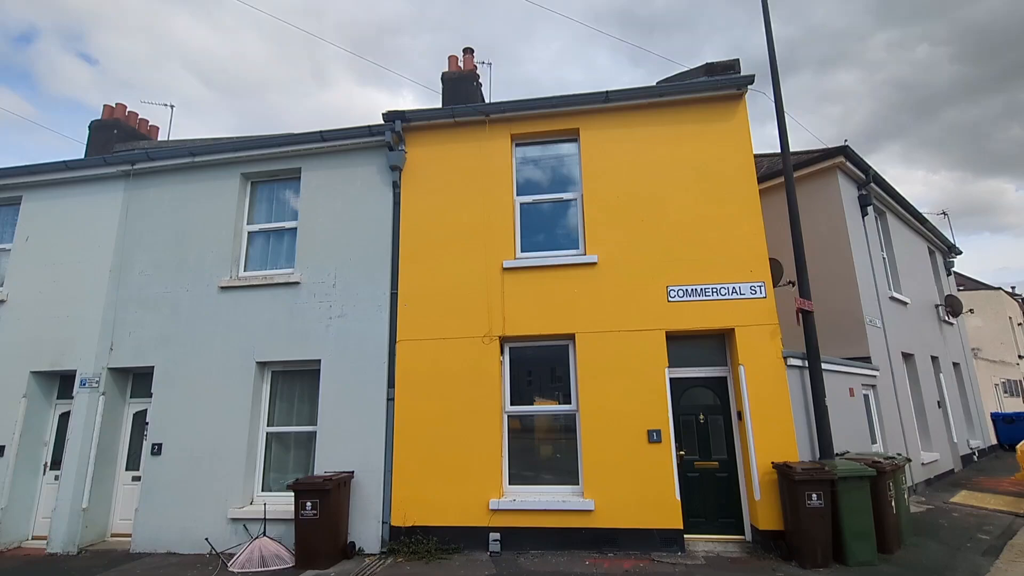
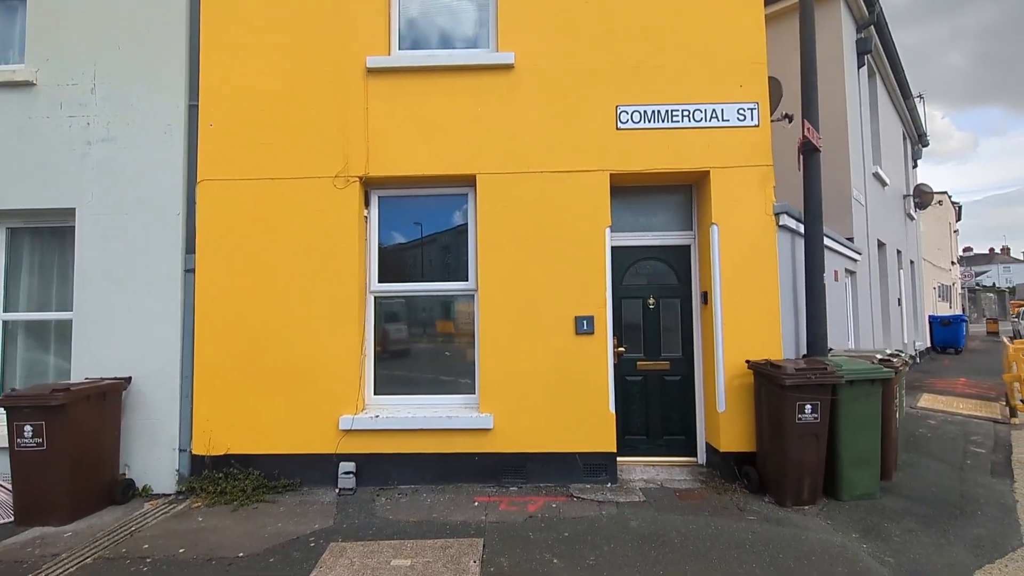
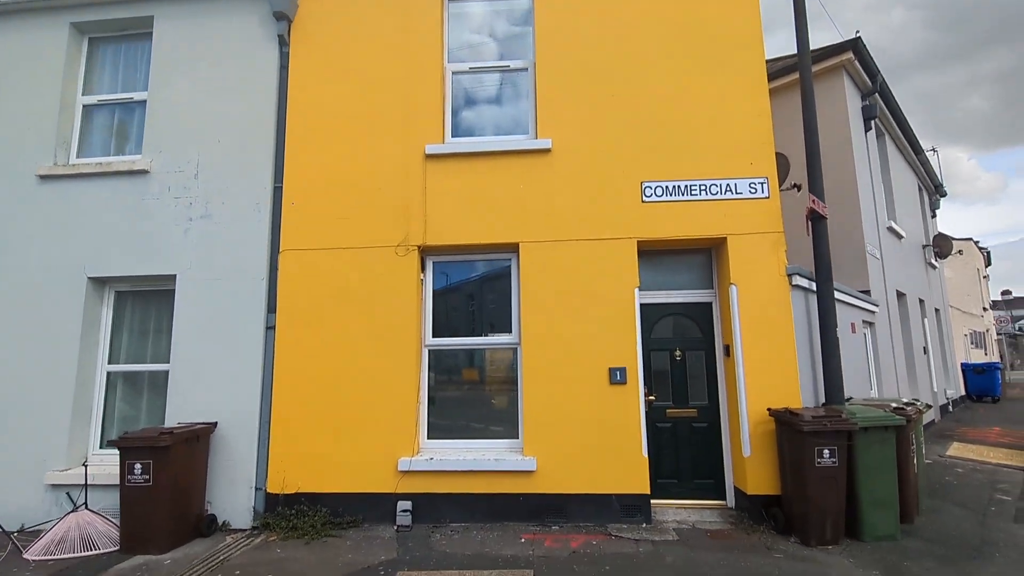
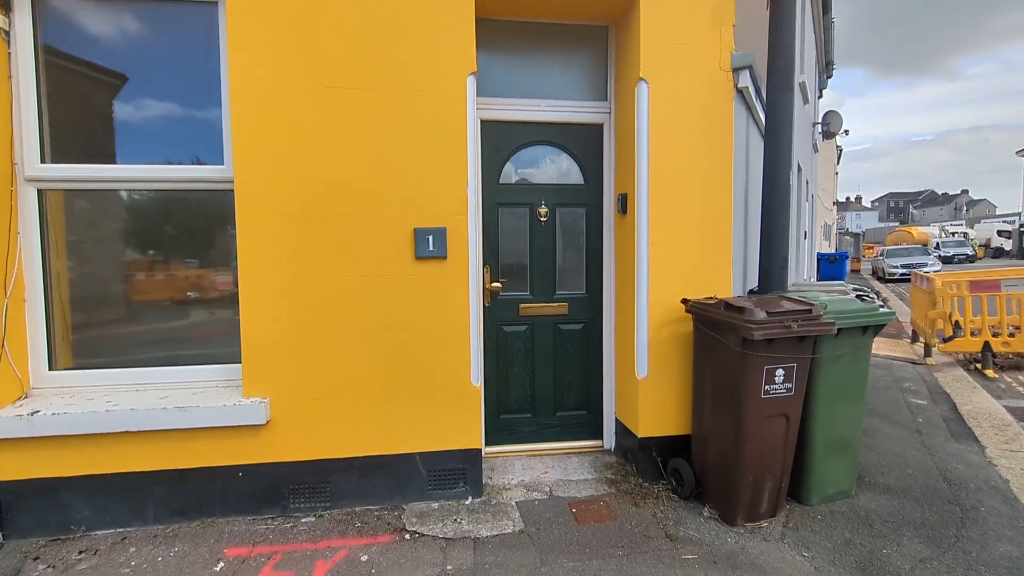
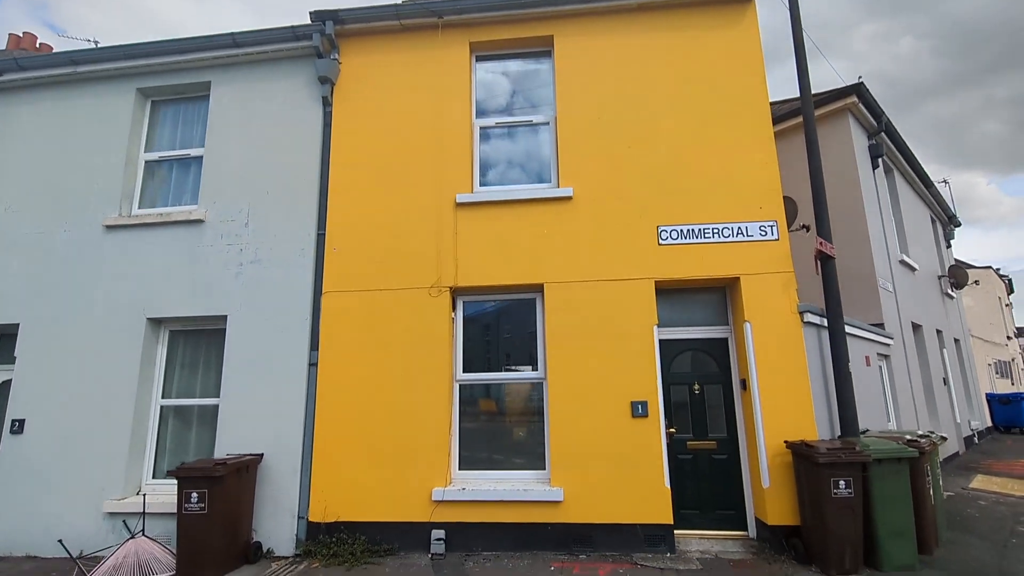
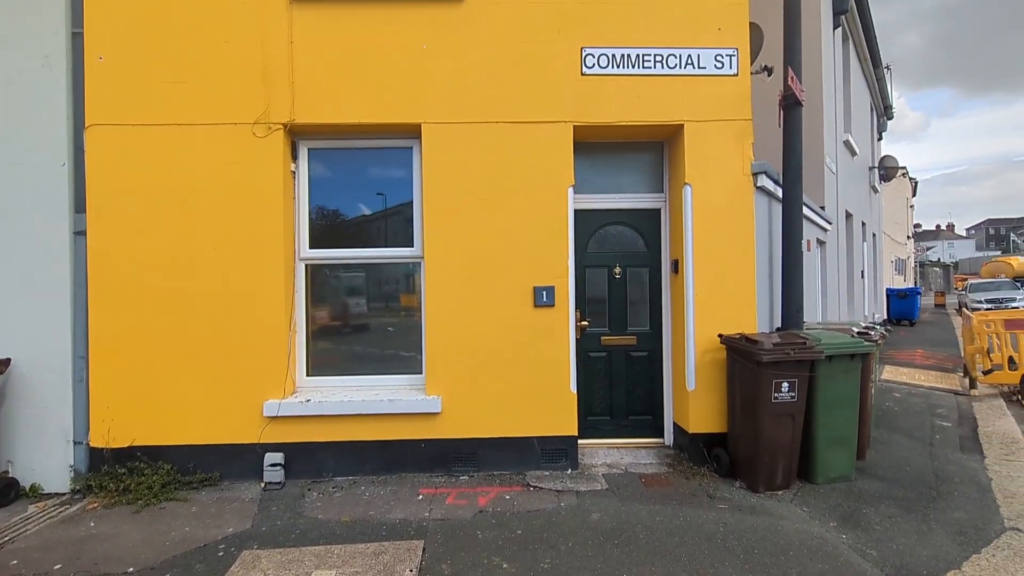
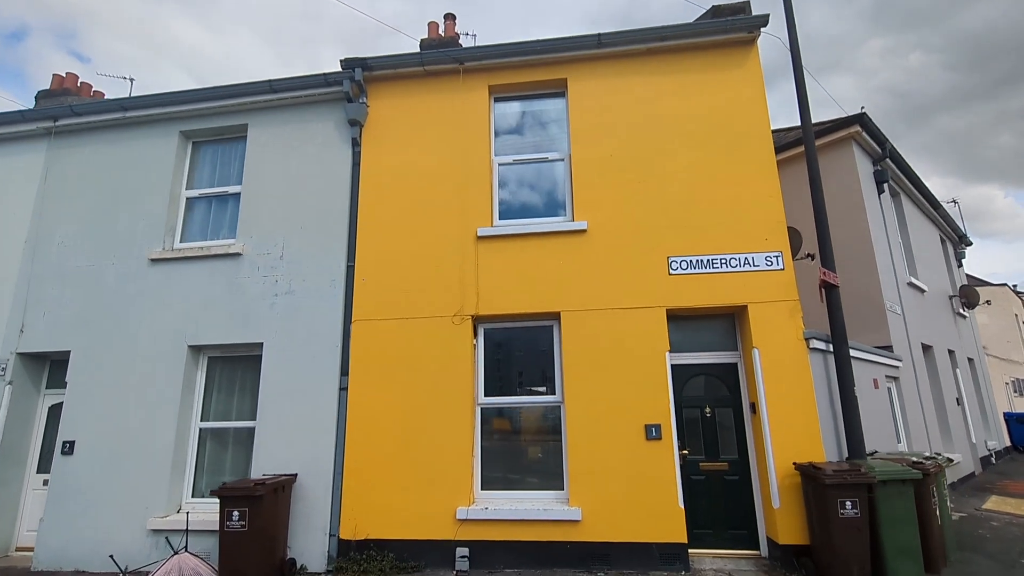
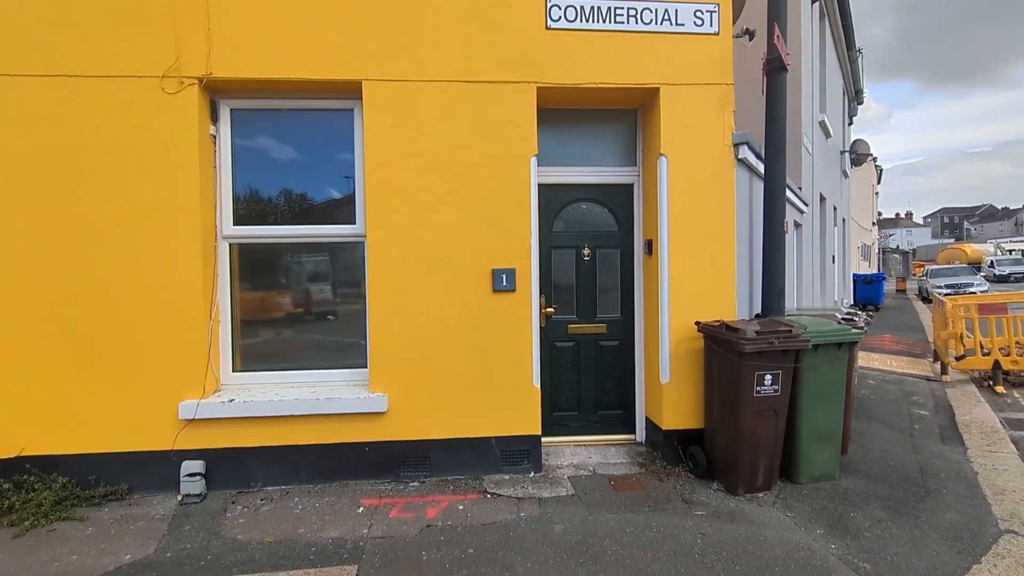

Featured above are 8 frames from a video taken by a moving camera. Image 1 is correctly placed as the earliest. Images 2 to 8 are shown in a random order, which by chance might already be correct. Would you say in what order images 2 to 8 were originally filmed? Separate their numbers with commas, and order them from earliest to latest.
7, 5, 3, 2, 6, 8, 4
